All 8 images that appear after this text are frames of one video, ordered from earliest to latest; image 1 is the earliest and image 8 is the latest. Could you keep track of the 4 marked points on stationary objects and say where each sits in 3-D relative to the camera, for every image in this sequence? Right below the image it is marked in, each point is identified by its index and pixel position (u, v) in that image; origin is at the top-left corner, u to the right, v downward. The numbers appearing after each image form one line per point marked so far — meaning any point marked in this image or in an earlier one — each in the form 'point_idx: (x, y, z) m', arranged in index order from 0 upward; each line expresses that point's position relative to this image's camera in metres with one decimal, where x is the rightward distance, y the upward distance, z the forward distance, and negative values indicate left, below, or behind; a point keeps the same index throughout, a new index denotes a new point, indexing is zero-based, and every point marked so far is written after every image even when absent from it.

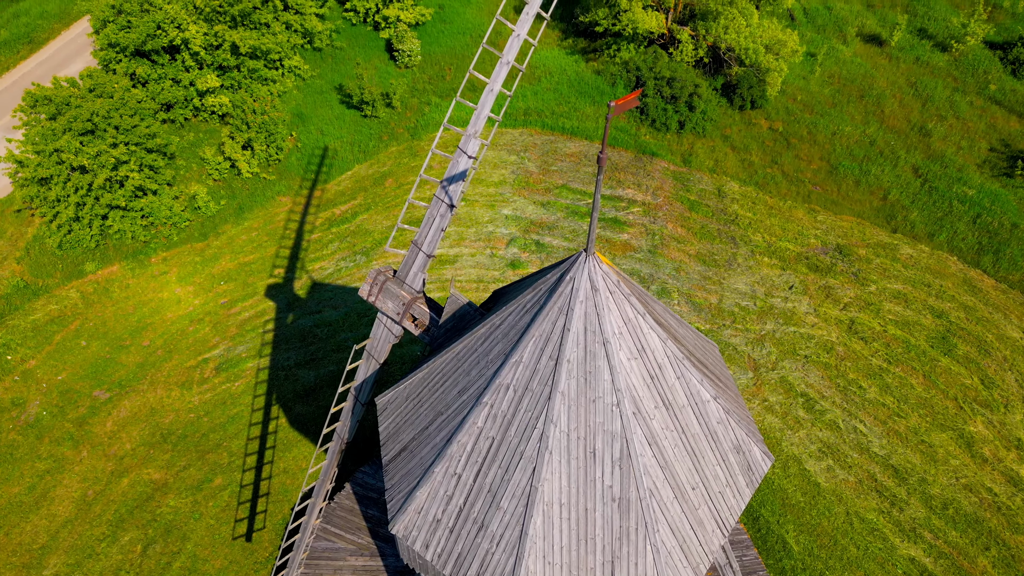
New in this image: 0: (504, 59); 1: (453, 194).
0: (-0.1, +3.2, +10.0) m
1: (-0.9, +1.5, +10.8) m
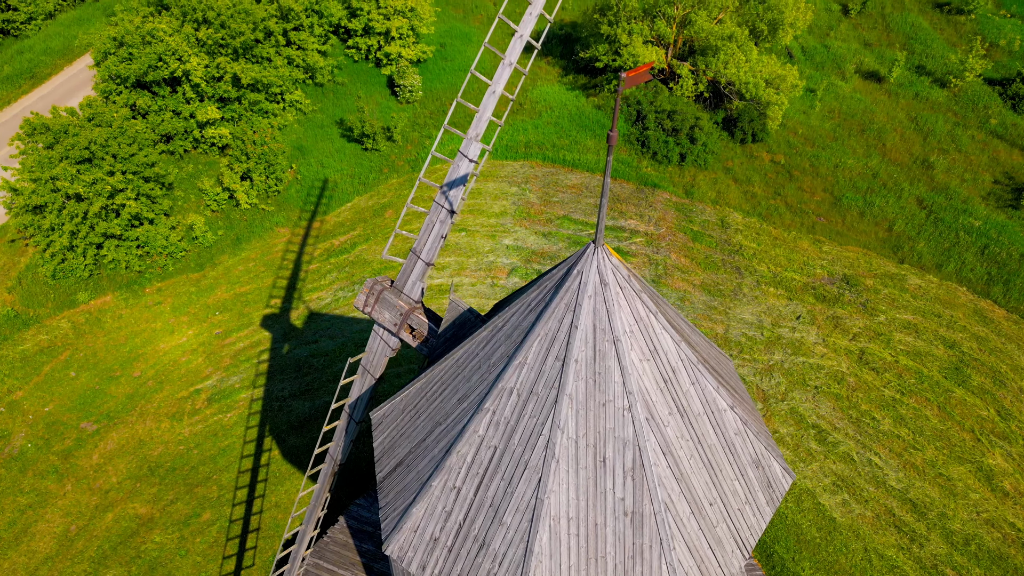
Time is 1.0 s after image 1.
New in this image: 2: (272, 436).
0: (-0.1, +3.0, +9.8) m
1: (-0.8, +1.3, +10.4) m
2: (-6.2, -3.8, +19.0) m
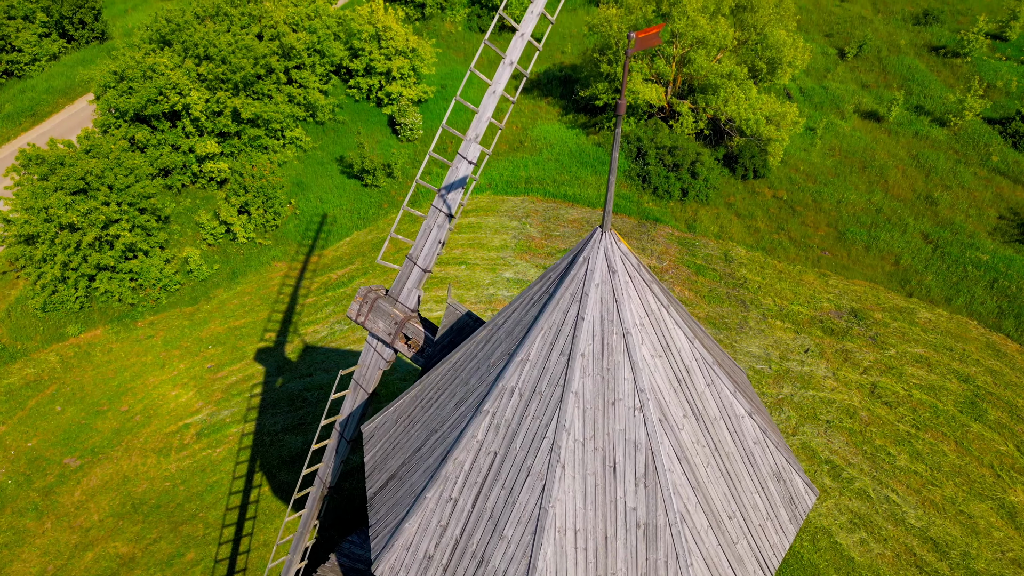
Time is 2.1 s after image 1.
0: (-0.1, +3.0, +9.5) m
1: (-0.8, +1.2, +10.0) m
2: (-6.1, -4.5, +18.3) m
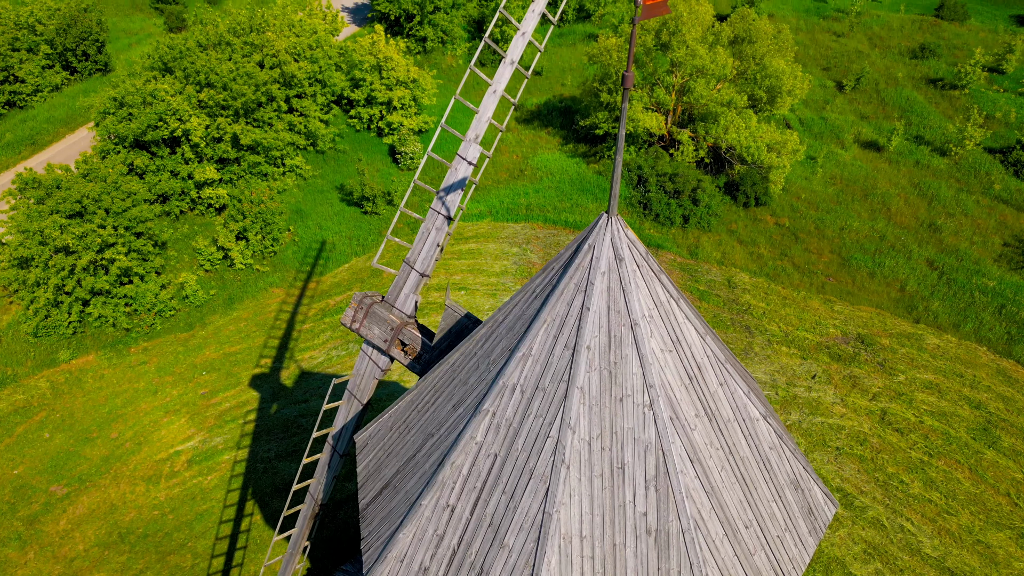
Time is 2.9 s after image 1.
0: (-0.1, +2.9, +9.3) m
1: (-0.8, +1.1, +9.7) m
2: (-6.1, -5.0, +17.7) m
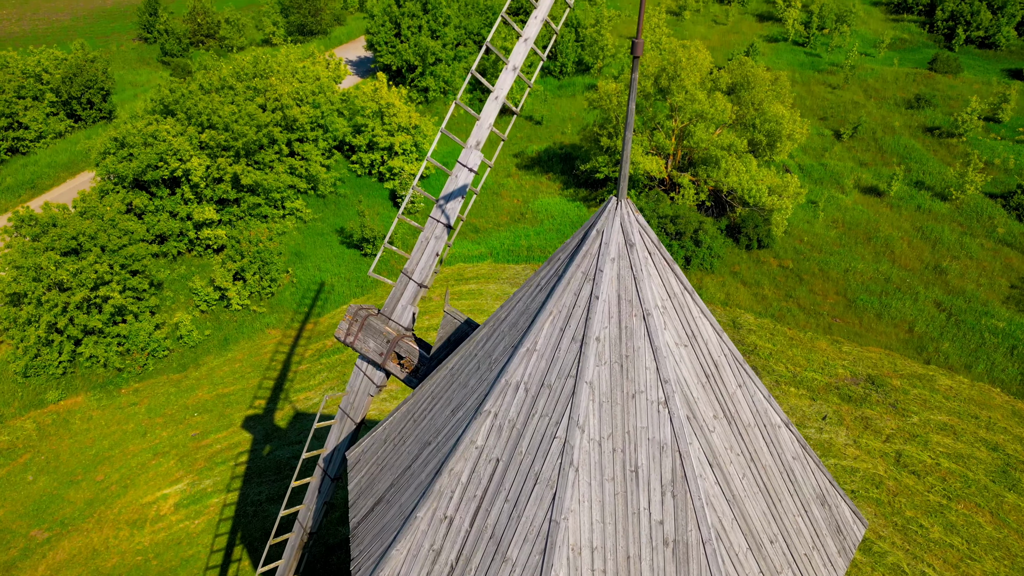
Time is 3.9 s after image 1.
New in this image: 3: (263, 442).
0: (0.0, +2.7, +9.1) m
1: (-0.8, +0.9, +9.4) m
2: (-6.1, -5.8, +16.8) m
3: (-6.6, -4.1, +19.7) m
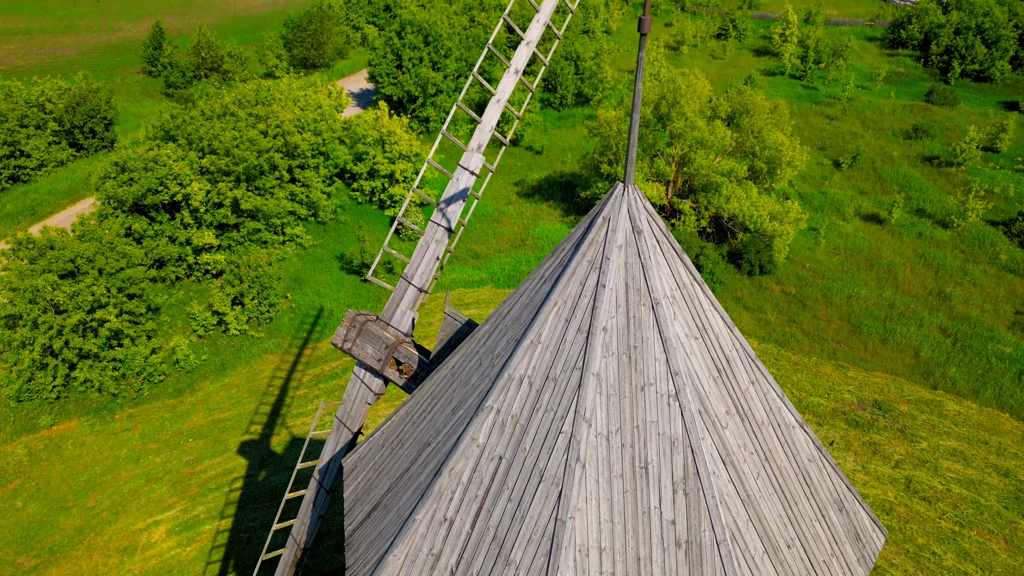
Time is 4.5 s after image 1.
0: (0.0, +2.7, +9.0) m
1: (-0.8, +0.8, +9.2) m
2: (-6.1, -6.2, +16.3) m
3: (-6.6, -4.7, +19.3) m
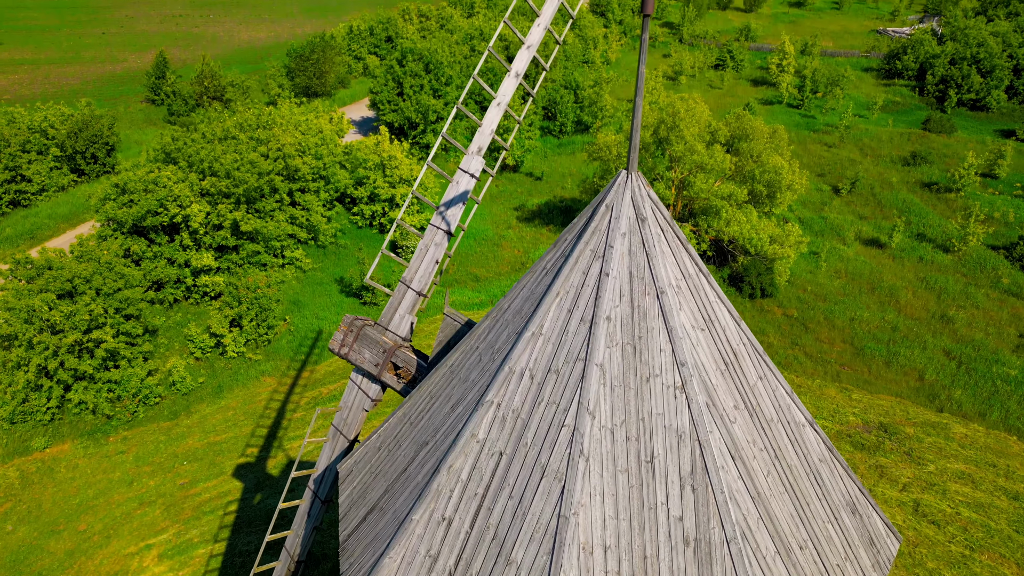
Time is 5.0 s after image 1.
0: (0.0, +2.6, +9.0) m
1: (-0.7, +0.8, +9.1) m
2: (-6.1, -6.6, +15.9) m
3: (-6.6, -5.2, +18.9) m
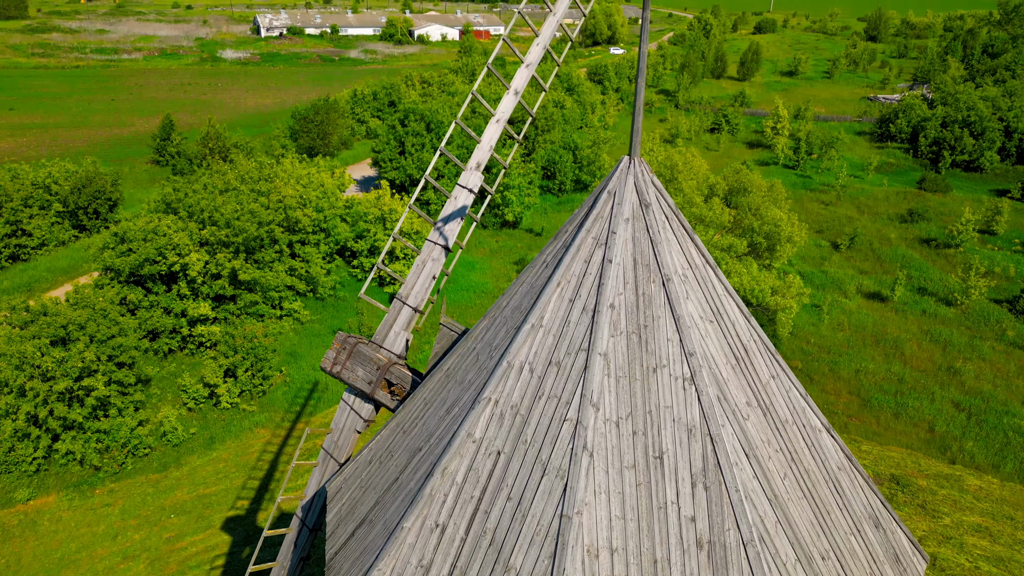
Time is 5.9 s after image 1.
0: (0.0, +2.4, +8.9) m
1: (-0.8, +0.5, +8.9) m
2: (-6.1, -7.4, +15.0) m
3: (-6.6, -6.3, +18.2) m
